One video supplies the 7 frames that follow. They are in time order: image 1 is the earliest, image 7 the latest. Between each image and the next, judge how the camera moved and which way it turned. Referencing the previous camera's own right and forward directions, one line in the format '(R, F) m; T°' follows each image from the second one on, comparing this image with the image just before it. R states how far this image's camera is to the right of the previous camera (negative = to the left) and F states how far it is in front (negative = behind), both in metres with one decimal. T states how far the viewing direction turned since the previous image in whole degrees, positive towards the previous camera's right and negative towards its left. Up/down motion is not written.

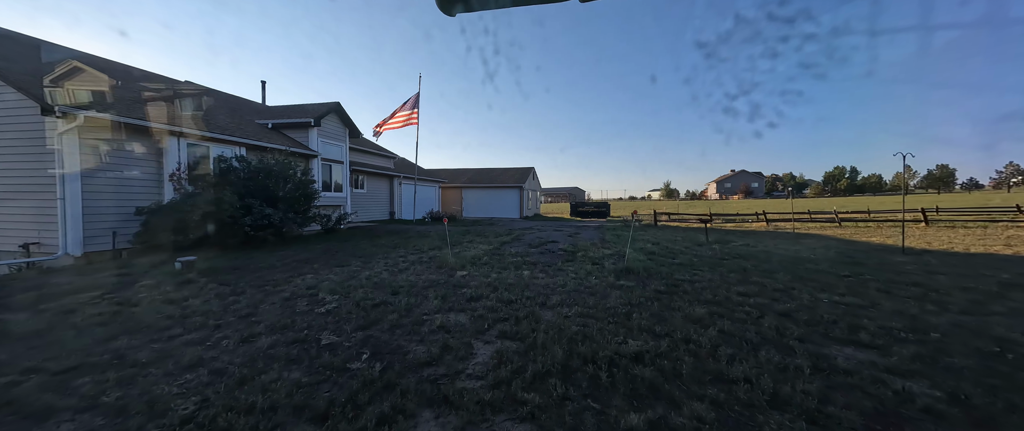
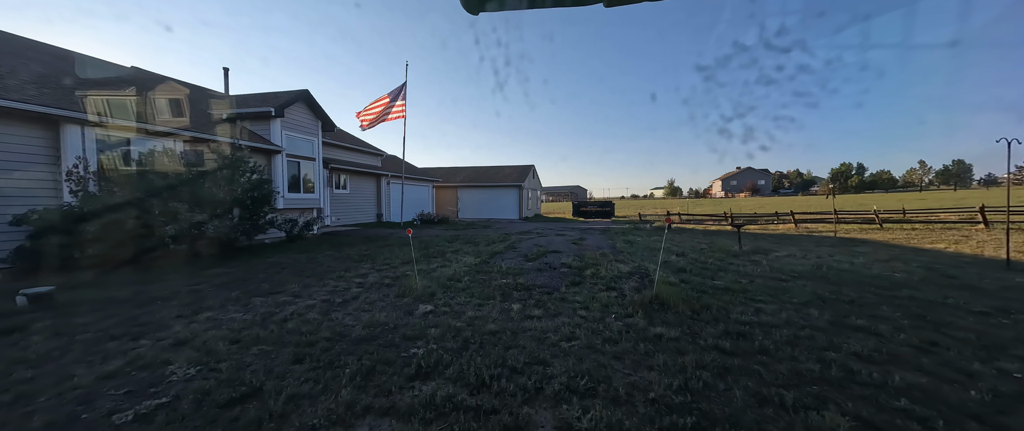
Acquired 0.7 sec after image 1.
(+0.2, +1.6) m; 0°
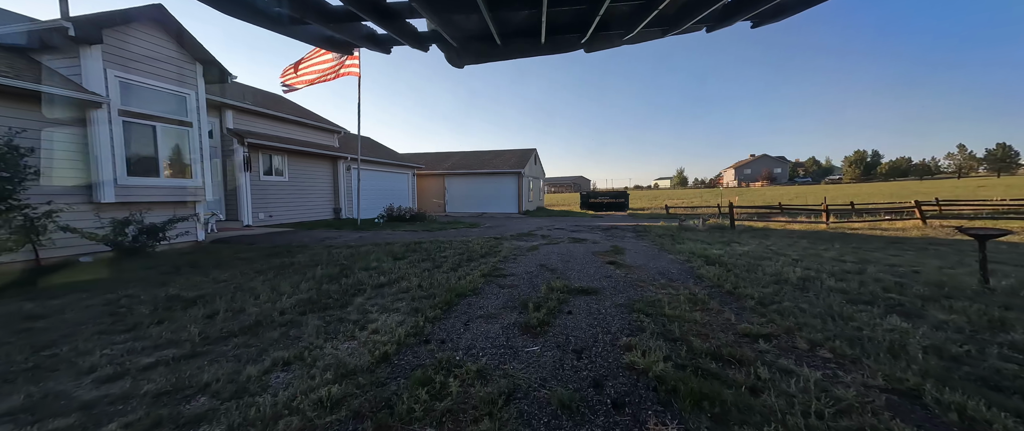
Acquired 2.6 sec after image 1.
(+0.2, +4.2) m; 0°
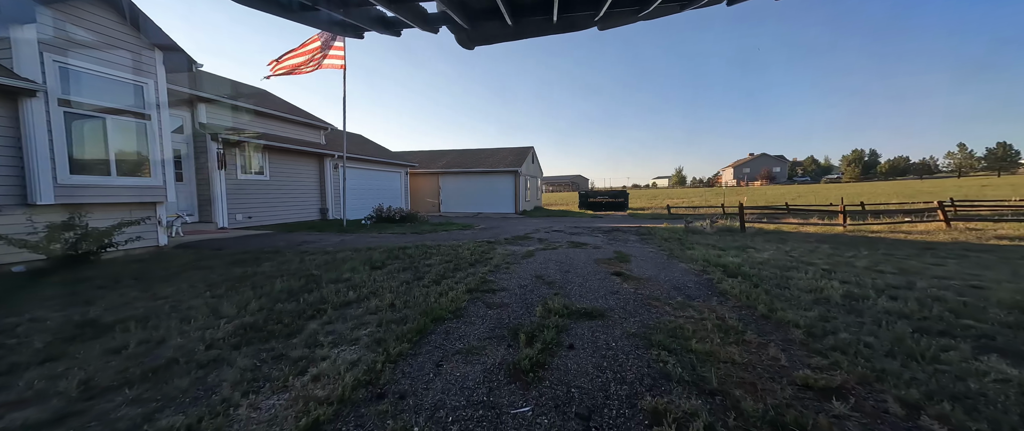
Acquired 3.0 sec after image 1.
(+0.1, +0.7) m; 0°
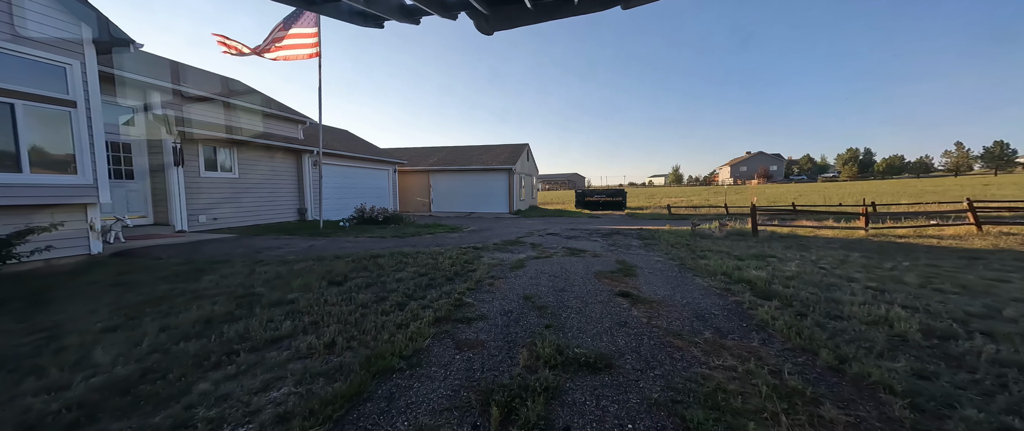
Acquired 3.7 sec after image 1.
(+0.2, +0.8) m; +1°
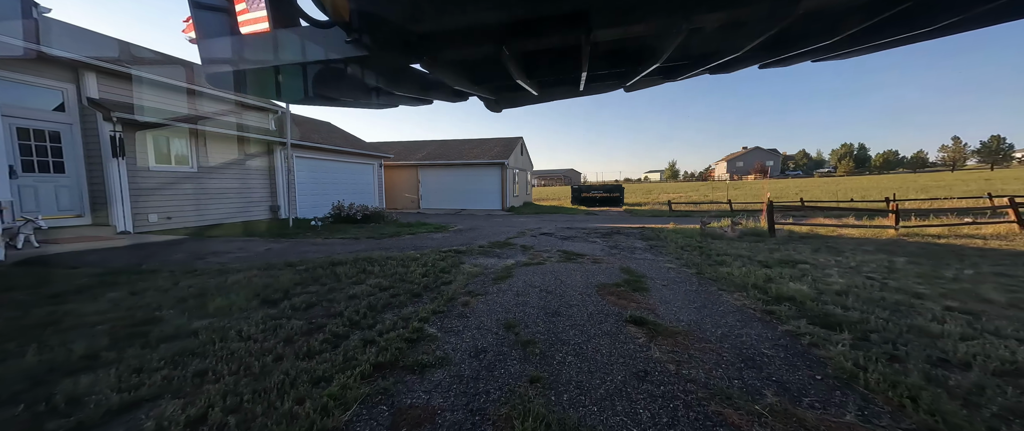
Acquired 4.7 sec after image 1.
(+0.2, +0.9) m; +1°
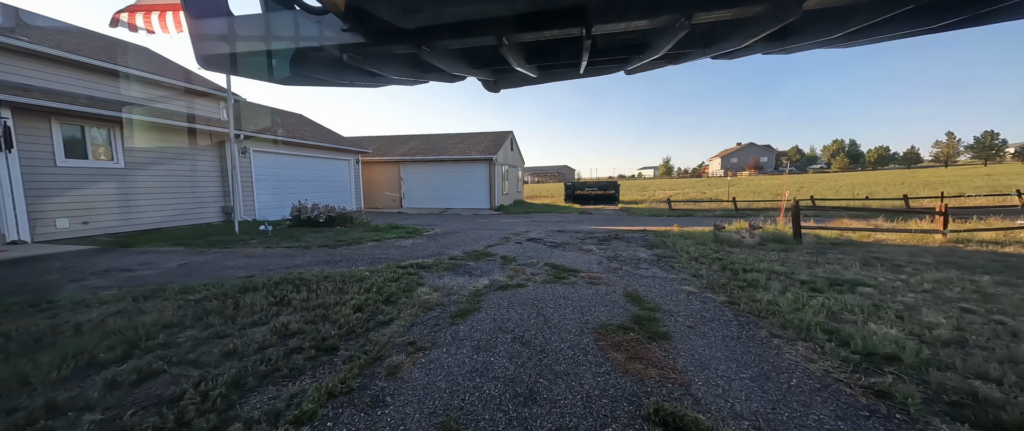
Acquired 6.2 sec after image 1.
(+0.3, +1.2) m; +1°
